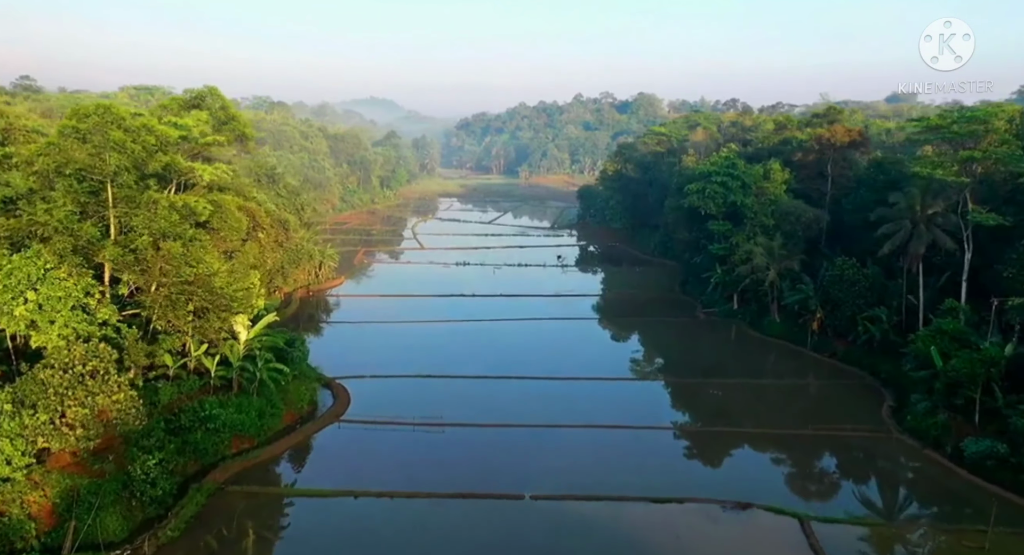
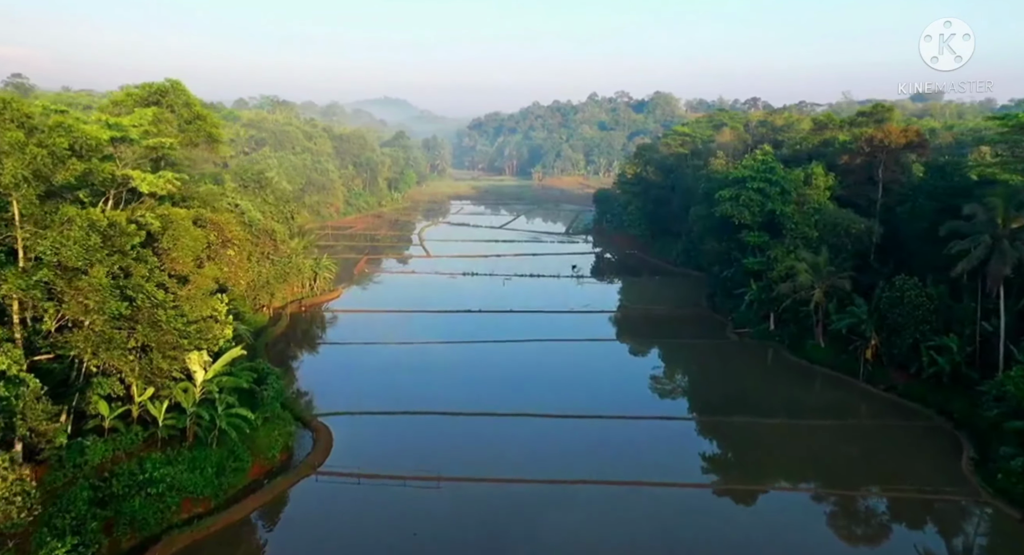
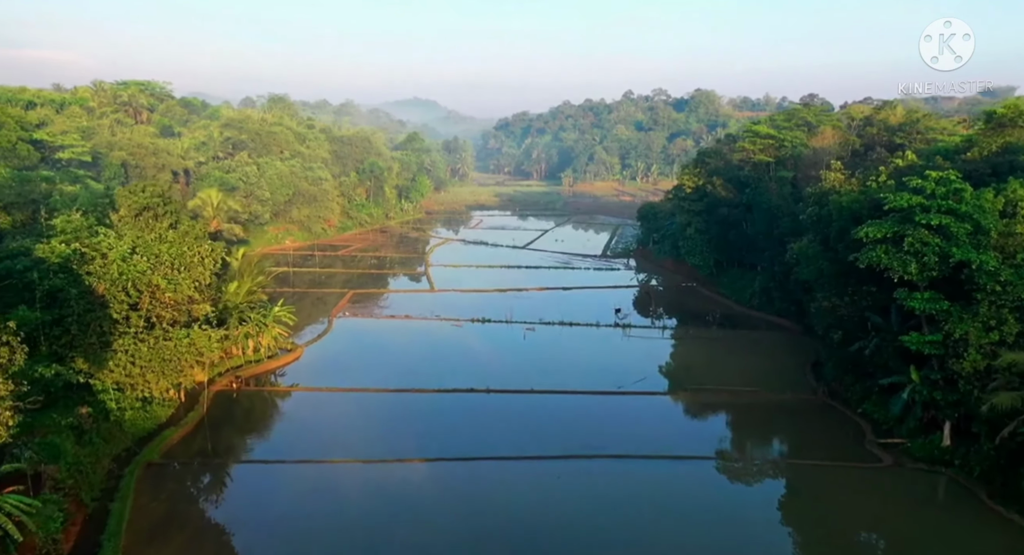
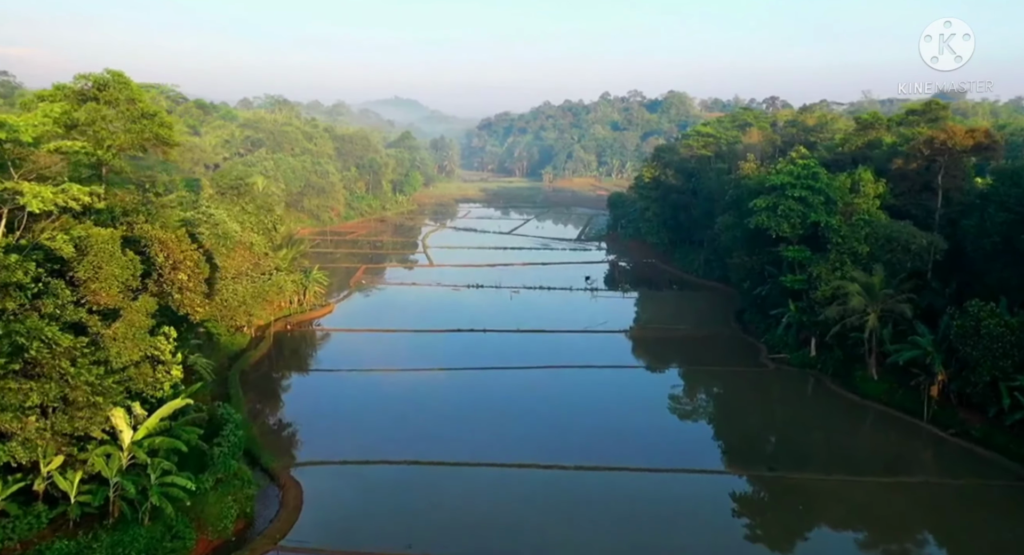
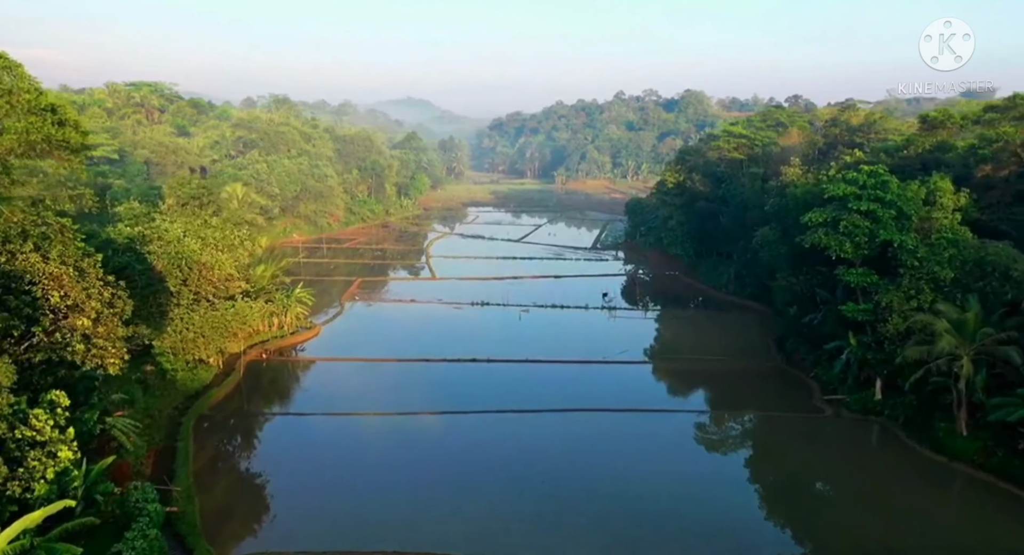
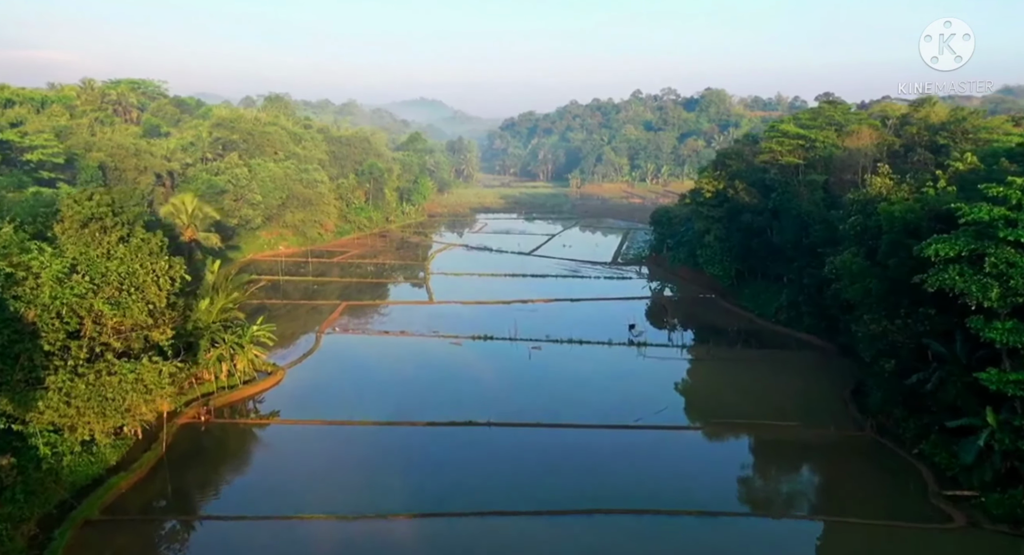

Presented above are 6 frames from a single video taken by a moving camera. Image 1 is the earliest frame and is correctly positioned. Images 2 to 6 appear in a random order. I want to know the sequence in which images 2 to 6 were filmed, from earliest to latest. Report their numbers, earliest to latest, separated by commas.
2, 4, 5, 3, 6
